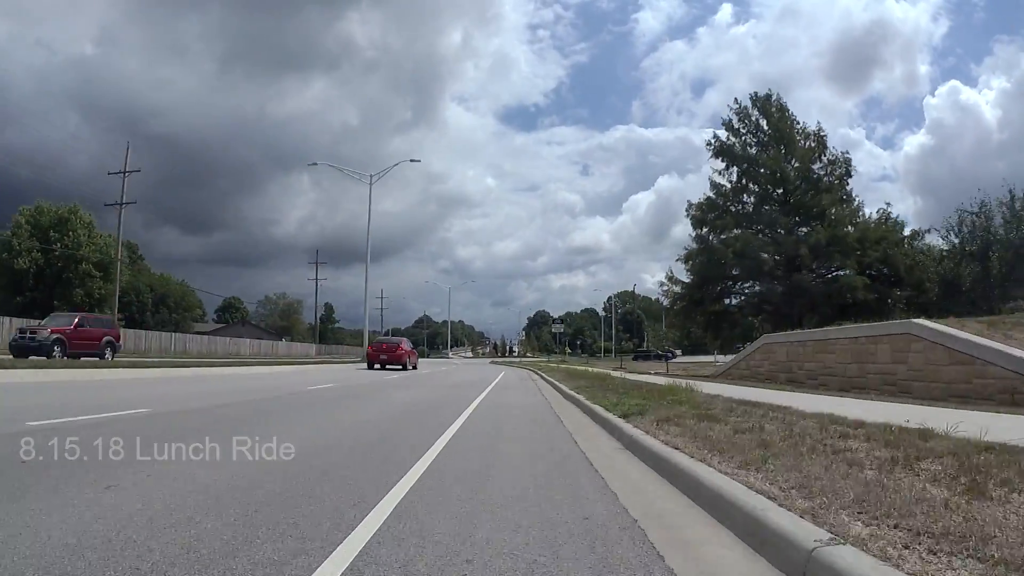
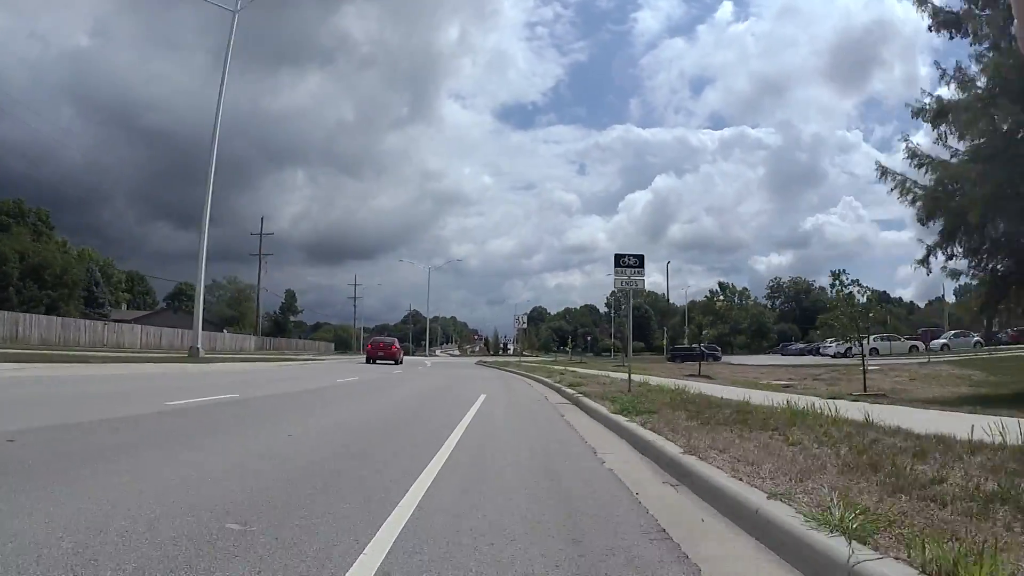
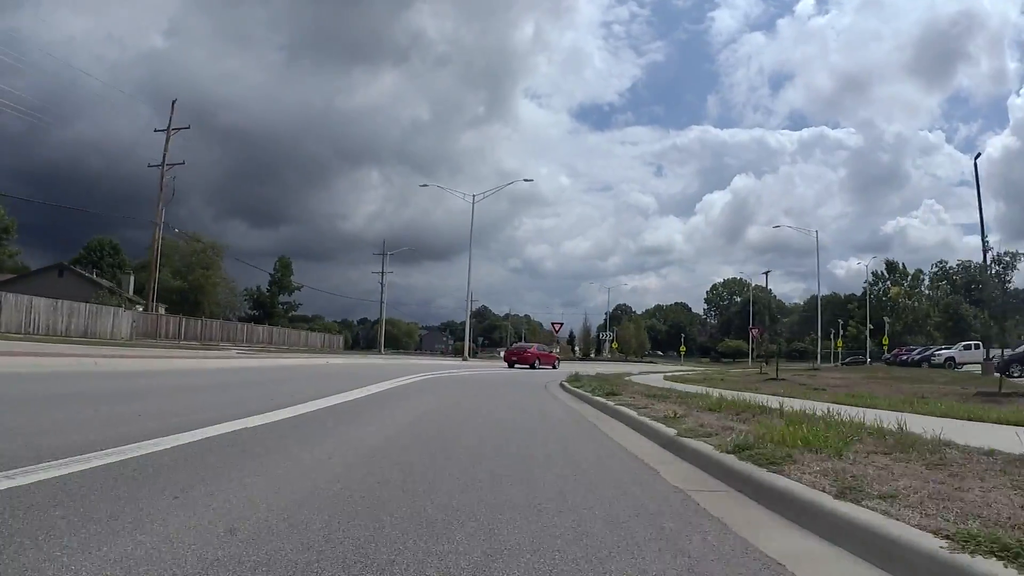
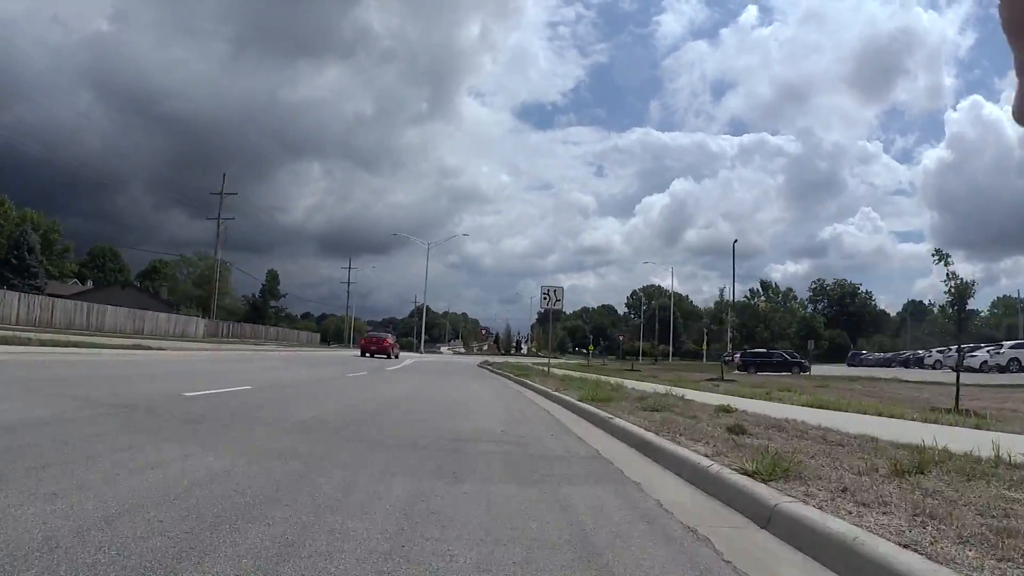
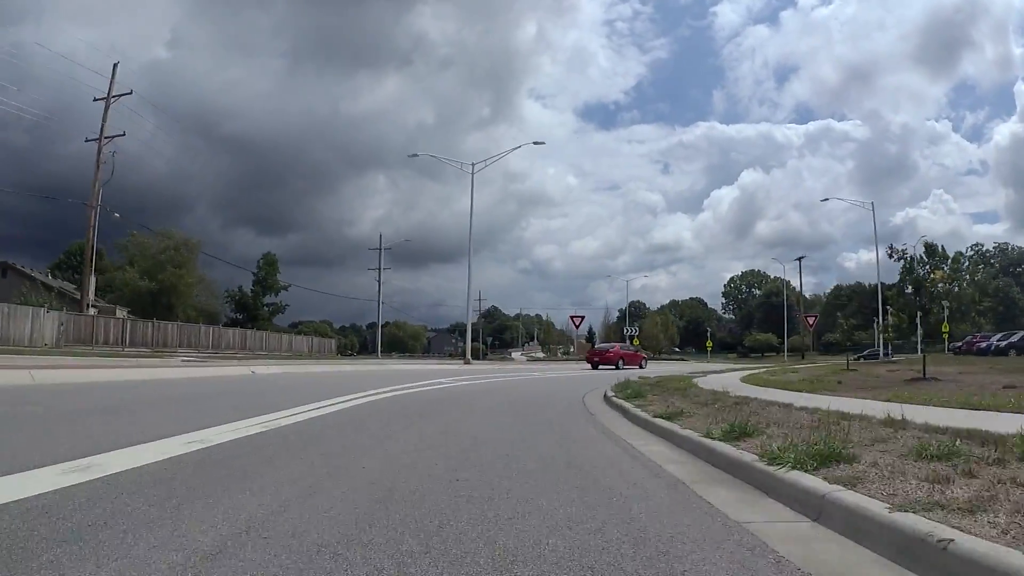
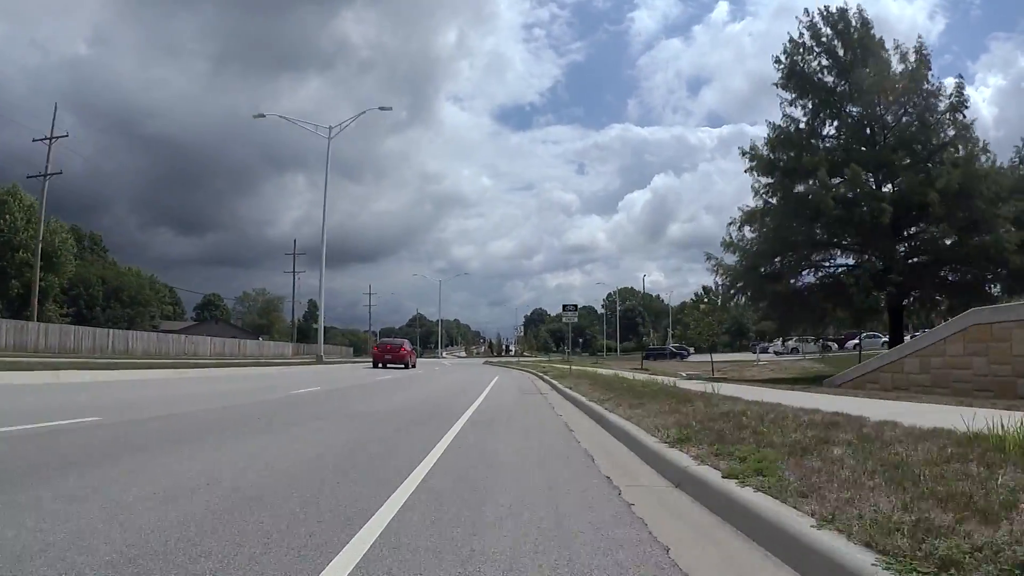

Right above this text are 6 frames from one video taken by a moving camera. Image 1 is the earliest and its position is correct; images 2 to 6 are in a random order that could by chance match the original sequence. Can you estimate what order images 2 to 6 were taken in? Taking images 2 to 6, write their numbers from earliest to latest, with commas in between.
6, 2, 4, 3, 5
